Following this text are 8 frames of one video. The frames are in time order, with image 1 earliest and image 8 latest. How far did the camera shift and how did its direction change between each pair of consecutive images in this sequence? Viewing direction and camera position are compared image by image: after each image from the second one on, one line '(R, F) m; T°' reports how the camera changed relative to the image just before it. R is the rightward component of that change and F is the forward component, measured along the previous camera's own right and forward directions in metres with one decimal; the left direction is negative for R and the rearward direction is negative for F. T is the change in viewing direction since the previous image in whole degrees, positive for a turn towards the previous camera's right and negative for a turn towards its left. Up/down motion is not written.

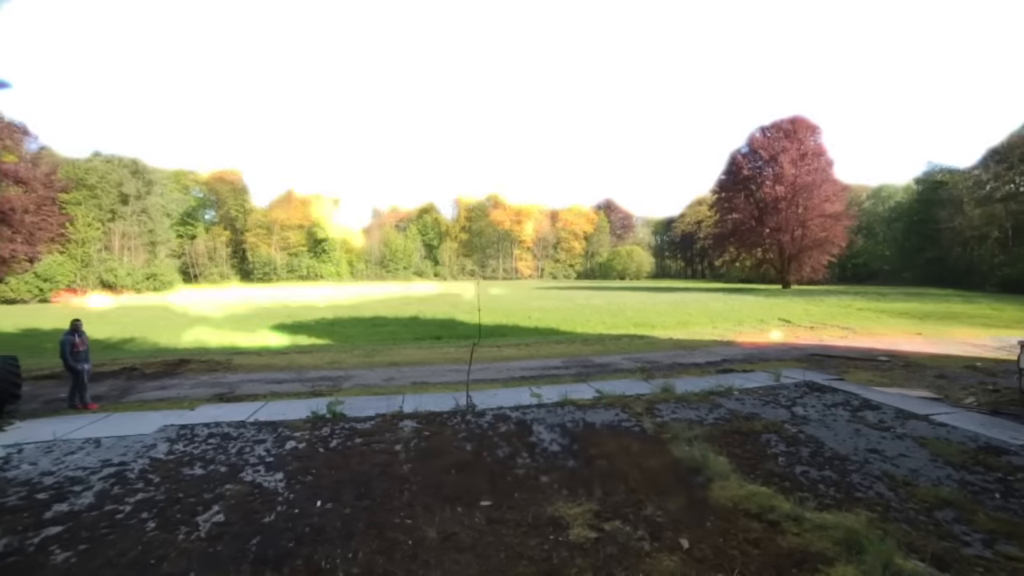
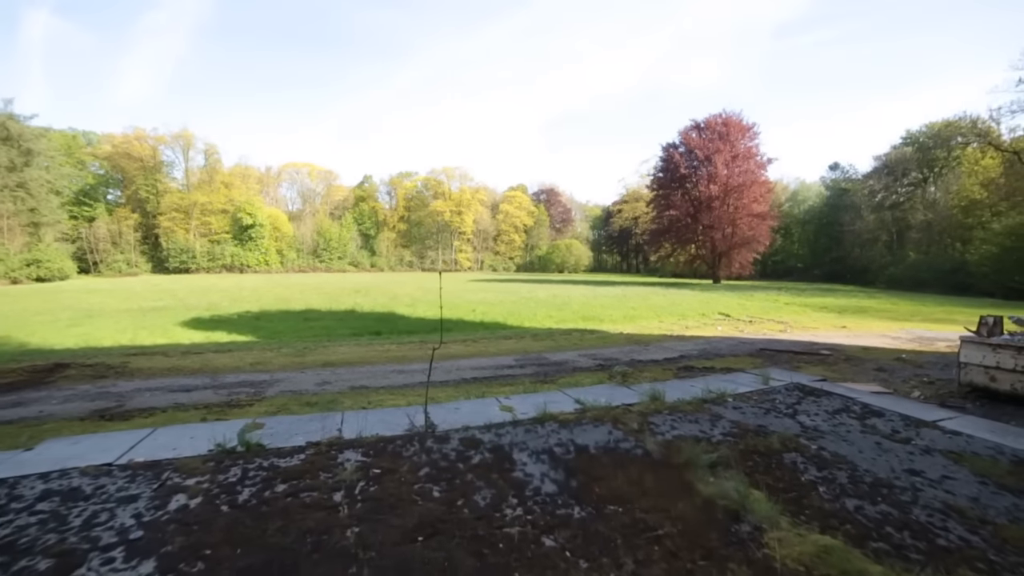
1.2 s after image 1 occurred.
(-0.2, +0.8) m; +7°
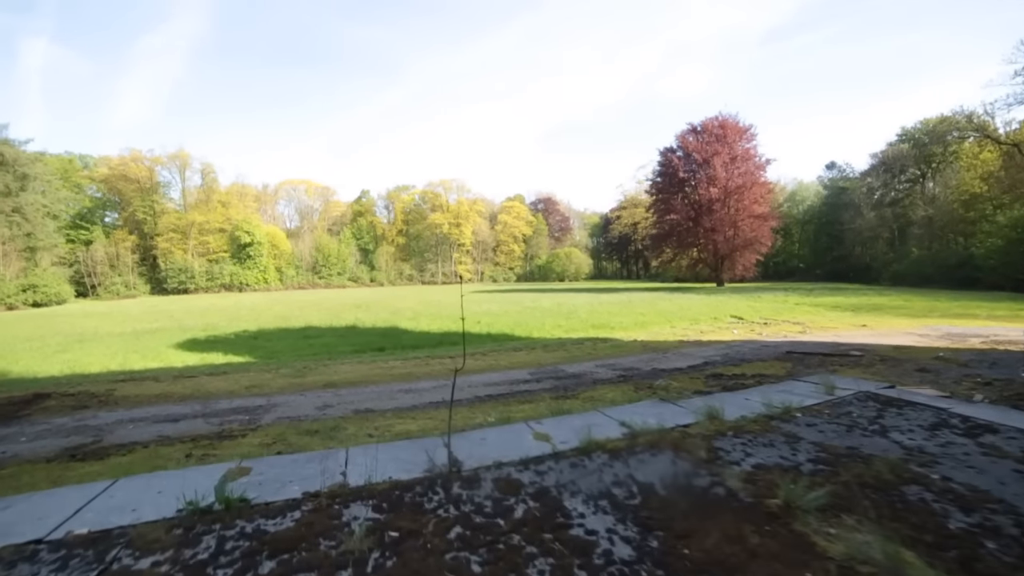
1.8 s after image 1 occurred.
(-0.2, +0.6) m; 0°
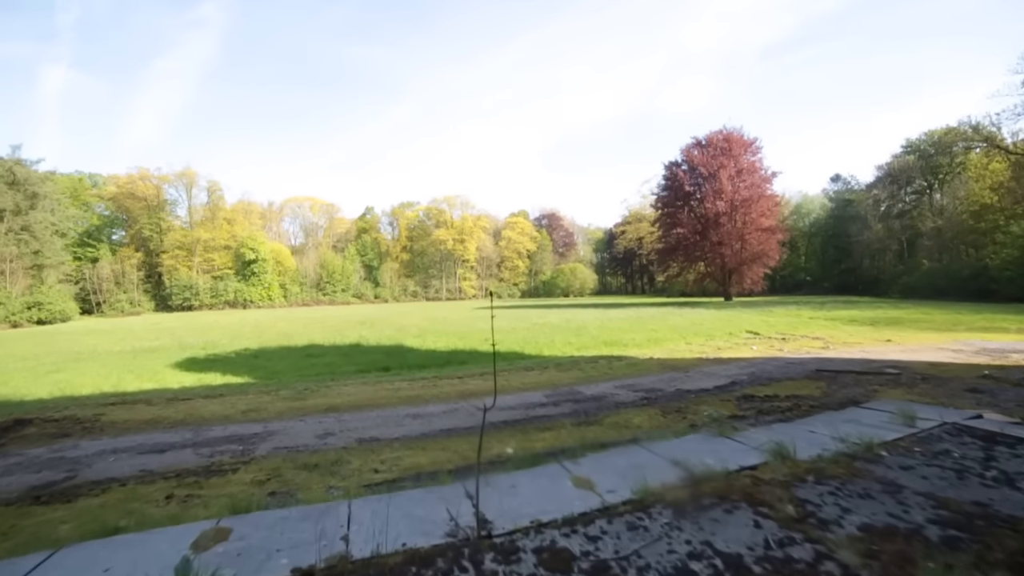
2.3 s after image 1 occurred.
(-0.2, +0.5) m; 0°
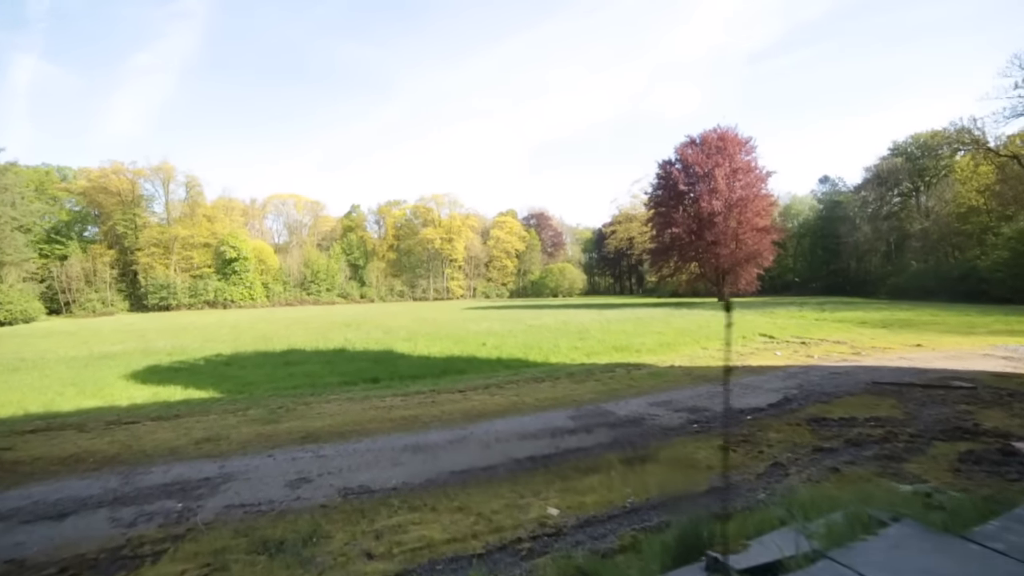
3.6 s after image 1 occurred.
(-0.5, +1.6) m; +2°
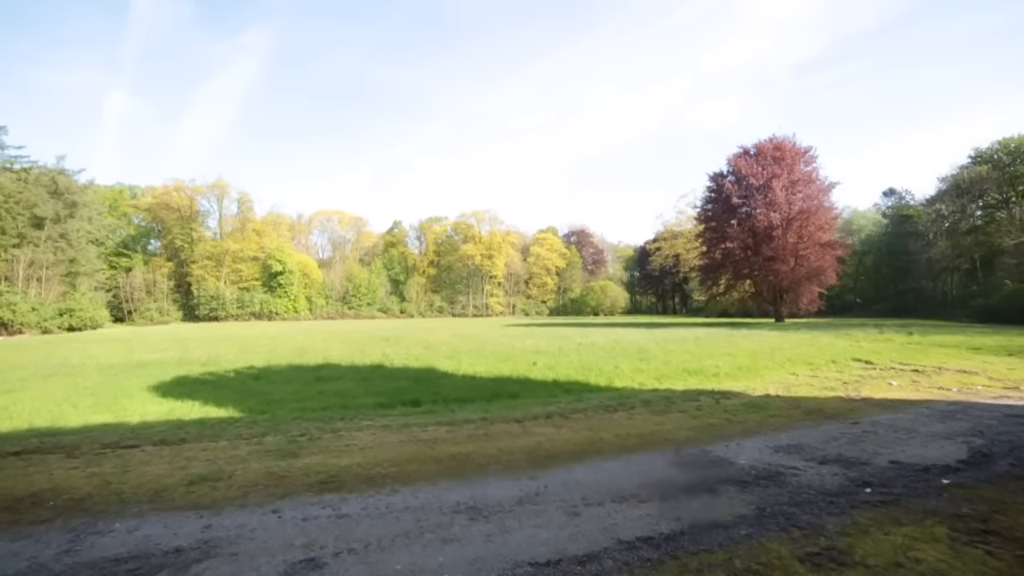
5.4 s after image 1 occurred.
(-0.6, +1.7) m; -5°
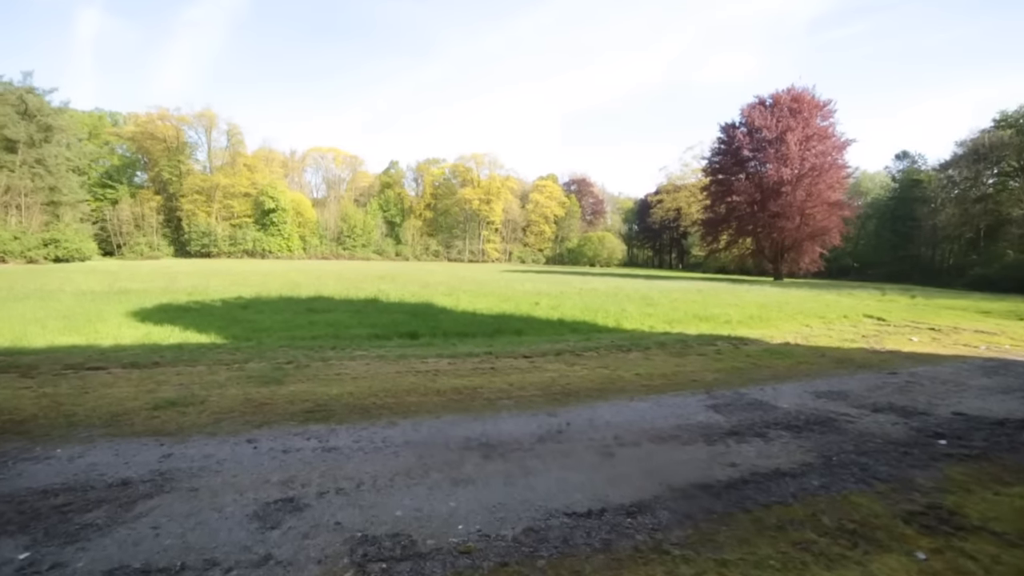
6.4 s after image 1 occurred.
(-0.3, +0.8) m; +1°
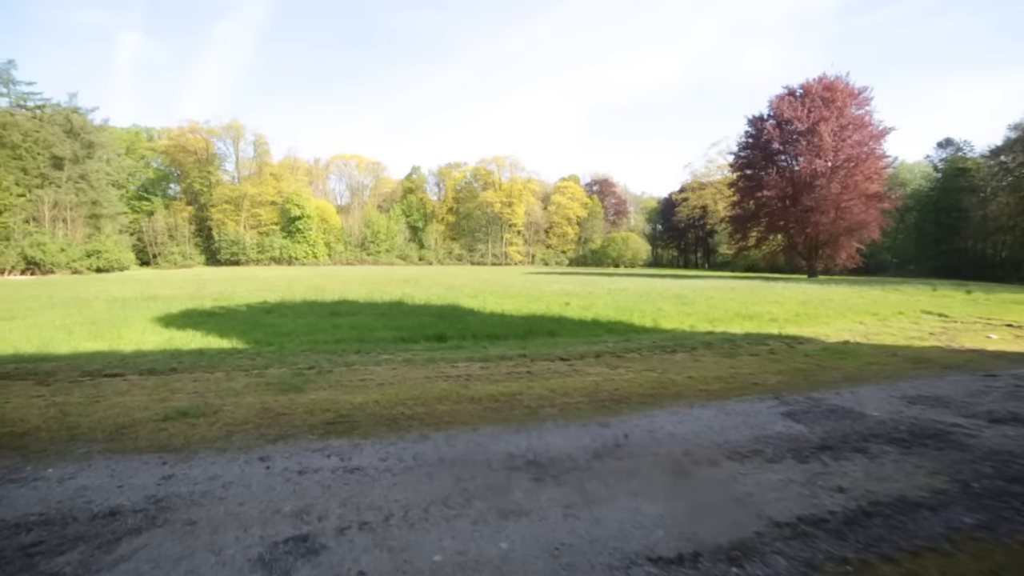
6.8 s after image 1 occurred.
(-0.2, +0.6) m; -3°
